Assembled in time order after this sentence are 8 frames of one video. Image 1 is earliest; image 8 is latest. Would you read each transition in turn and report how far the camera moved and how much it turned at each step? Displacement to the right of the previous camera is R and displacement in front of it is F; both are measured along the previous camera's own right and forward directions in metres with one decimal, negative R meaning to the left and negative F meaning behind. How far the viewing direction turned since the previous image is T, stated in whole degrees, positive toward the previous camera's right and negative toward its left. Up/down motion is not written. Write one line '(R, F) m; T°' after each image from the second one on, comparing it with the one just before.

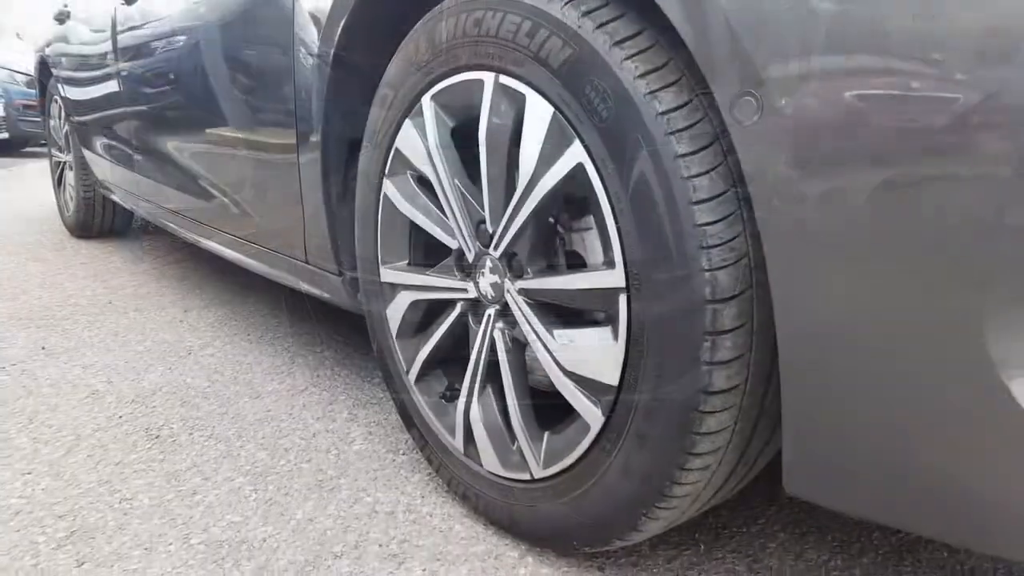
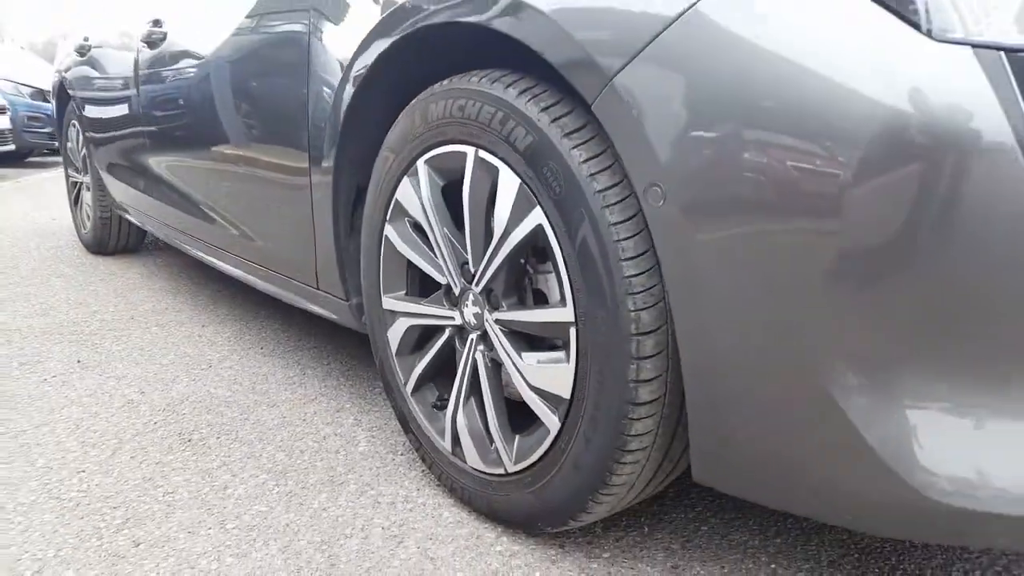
(0.0, -0.3) m; 0°
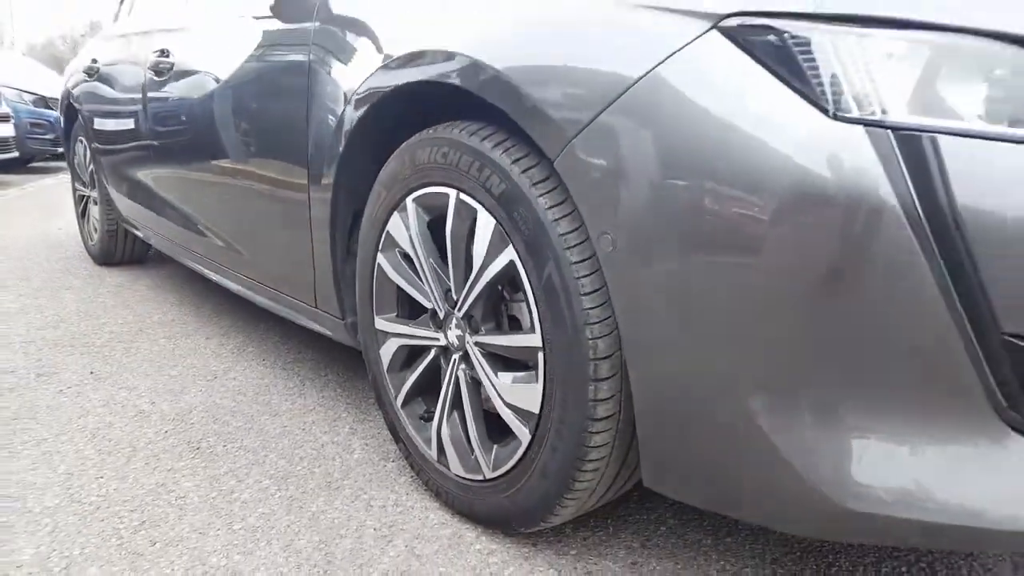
(0.0, -0.2) m; 0°
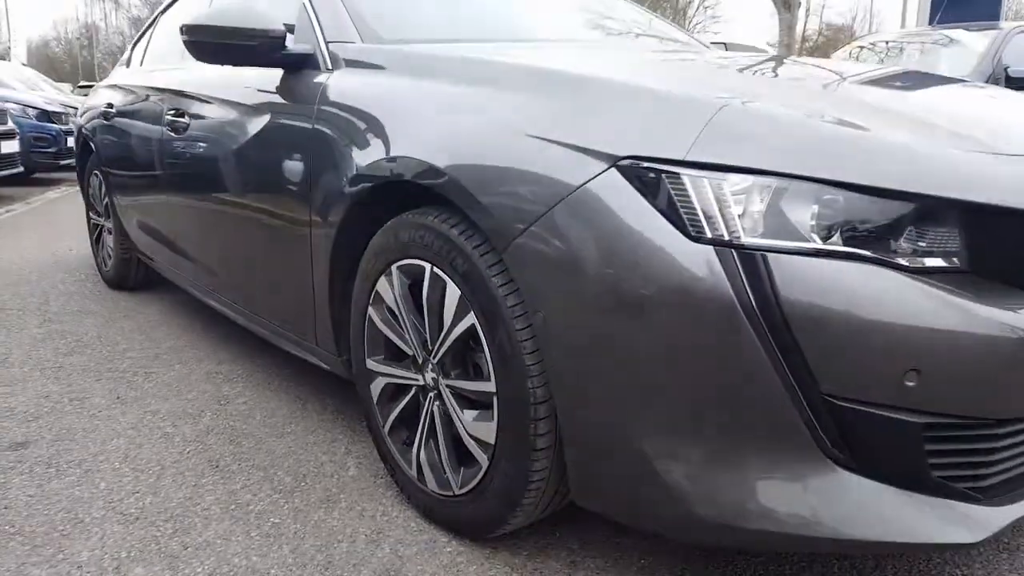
(+0.1, -0.4) m; 0°
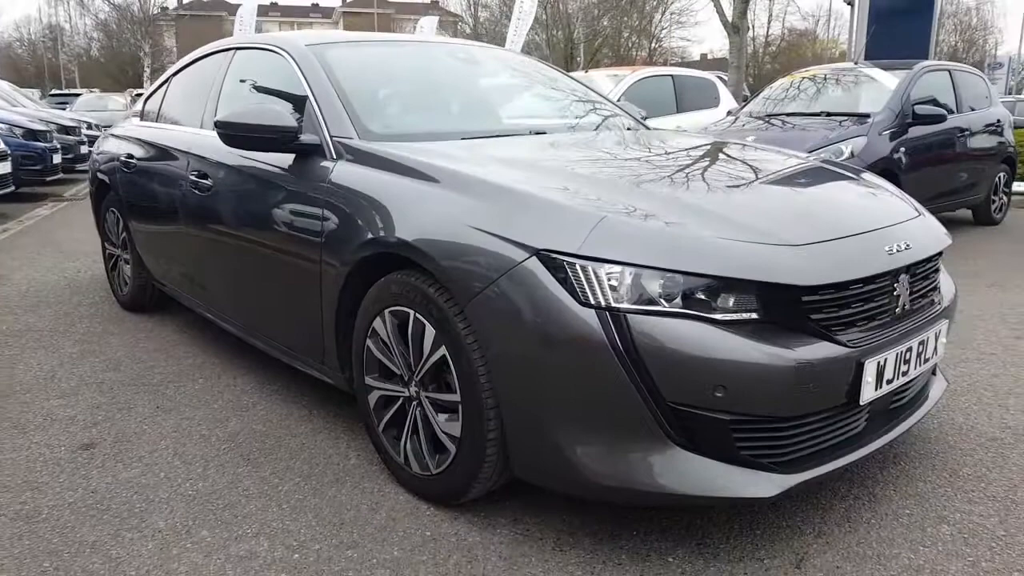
(0.0, -0.7) m; +2°
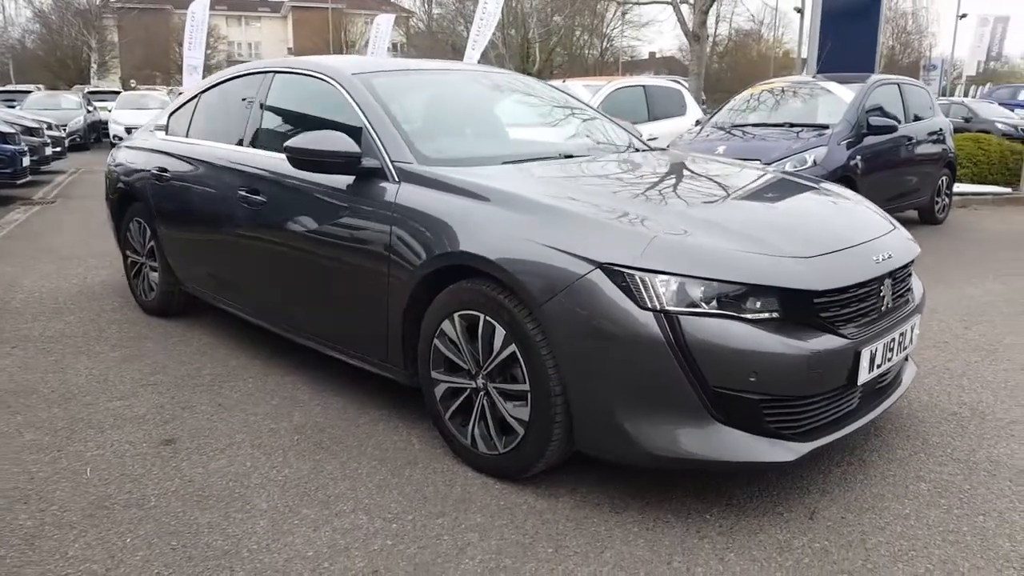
(-0.4, -0.4) m; +4°
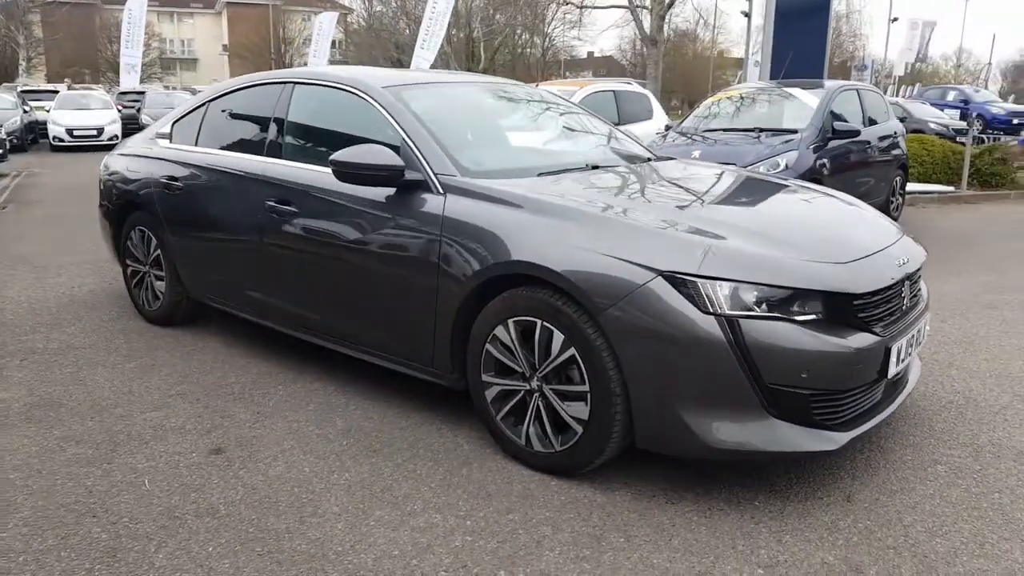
(-0.5, -0.1) m; +4°
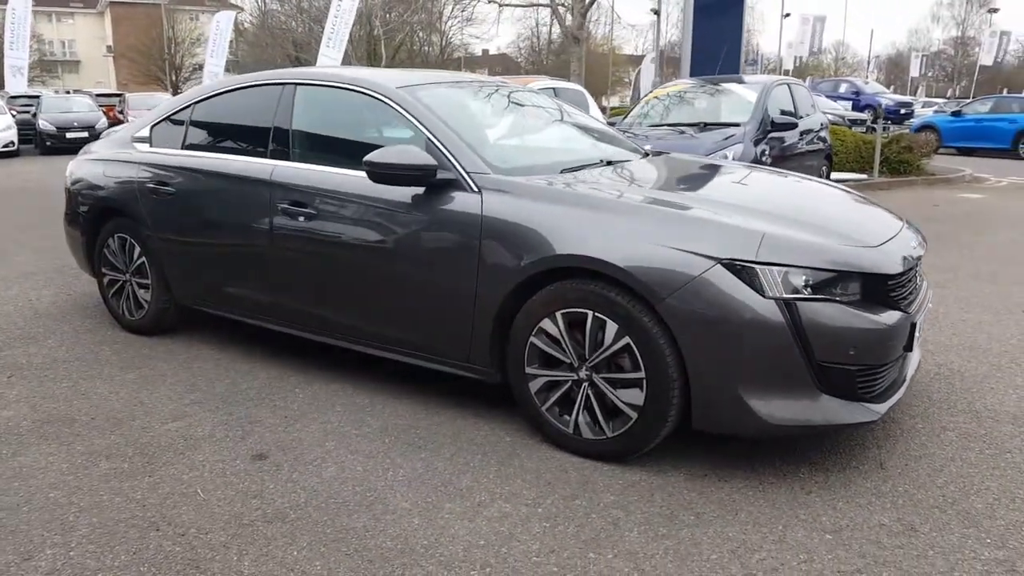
(-0.6, -0.1) m; +7°
